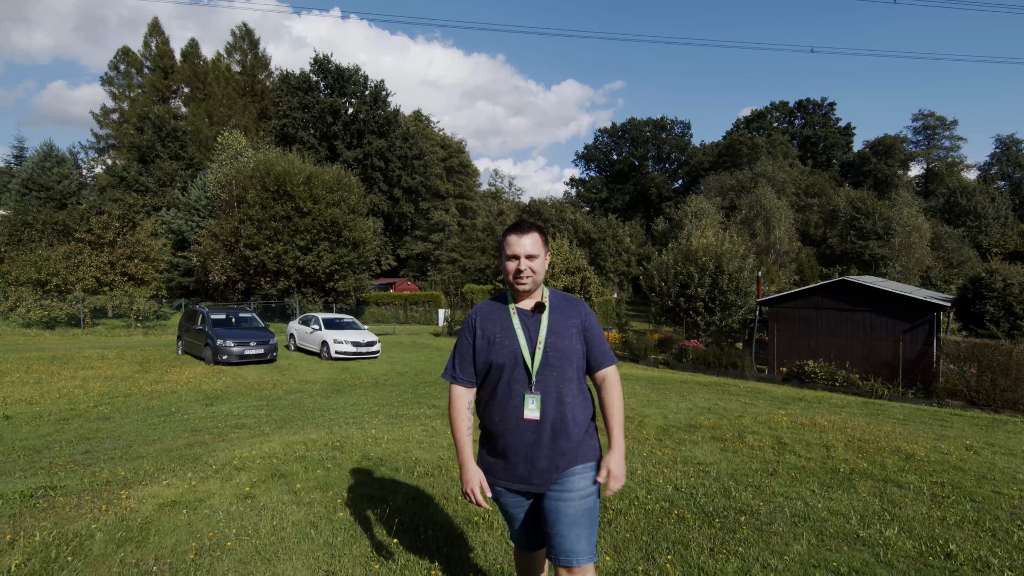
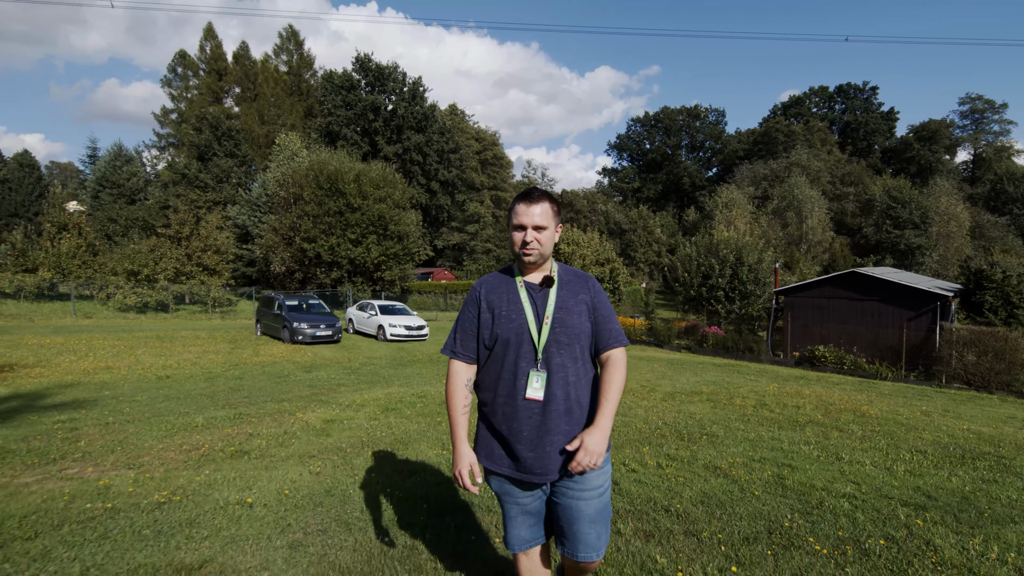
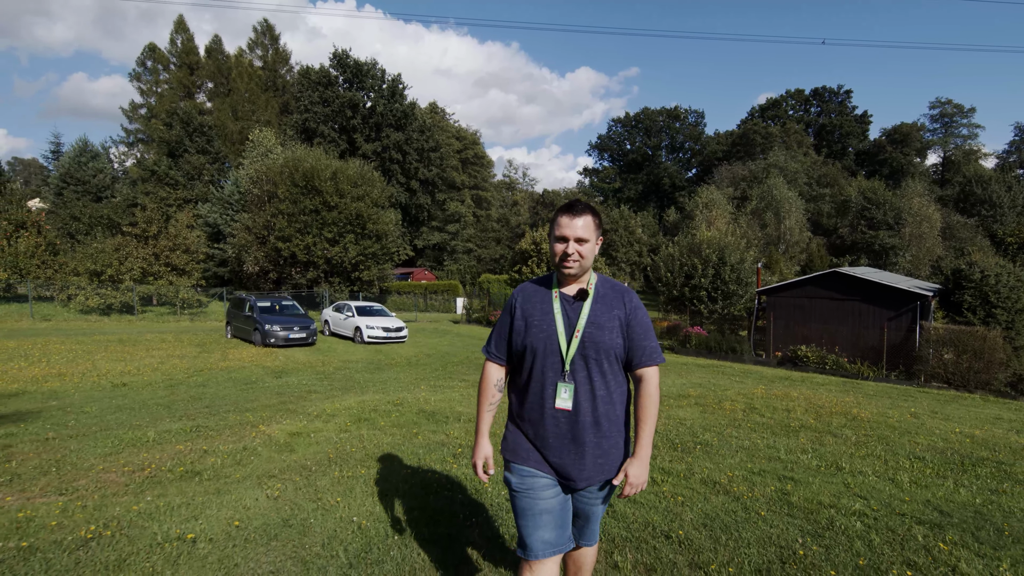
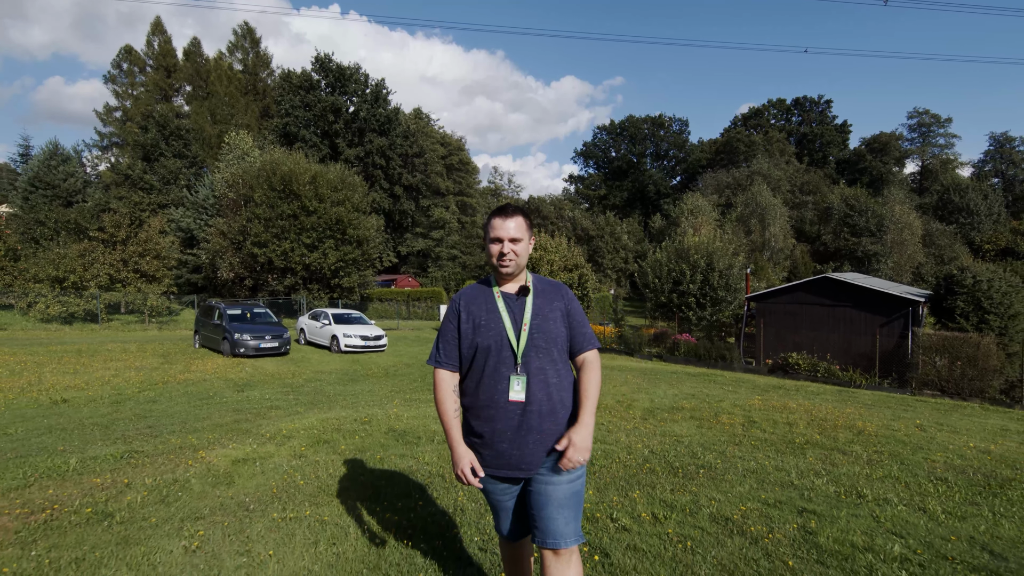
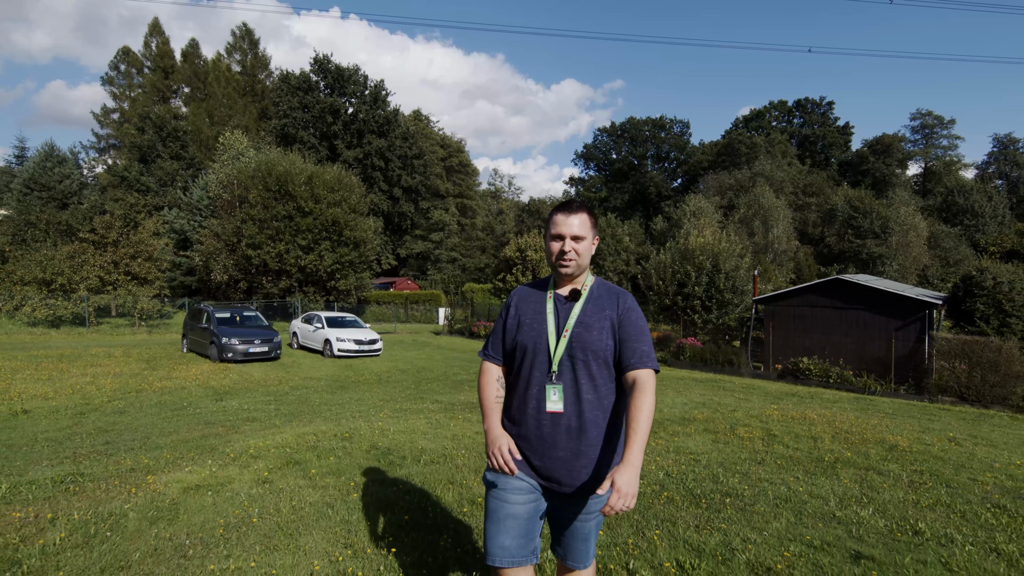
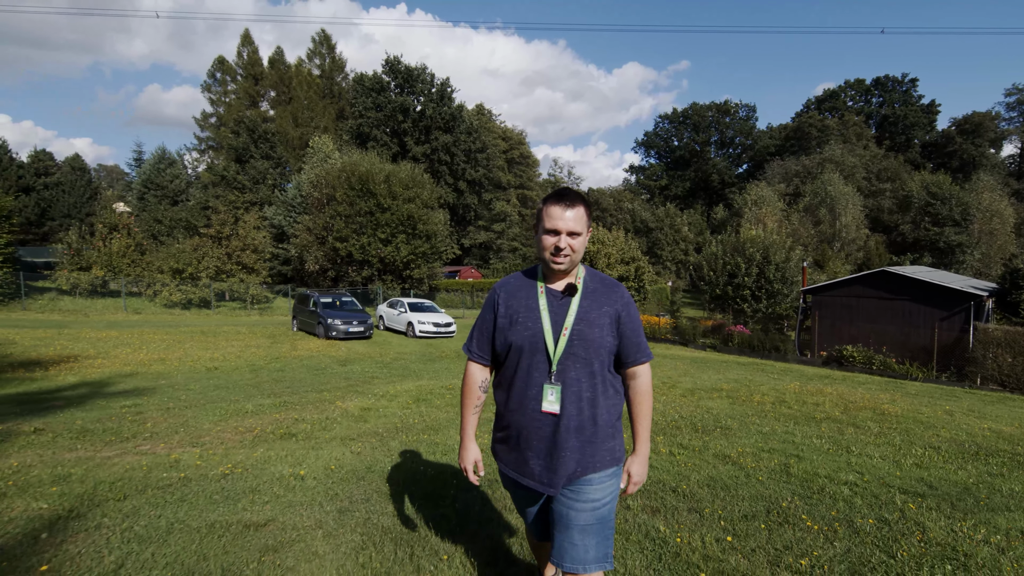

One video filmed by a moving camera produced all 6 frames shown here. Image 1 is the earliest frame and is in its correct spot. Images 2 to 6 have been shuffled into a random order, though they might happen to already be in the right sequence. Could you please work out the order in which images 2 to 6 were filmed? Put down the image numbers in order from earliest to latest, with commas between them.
5, 4, 3, 2, 6
